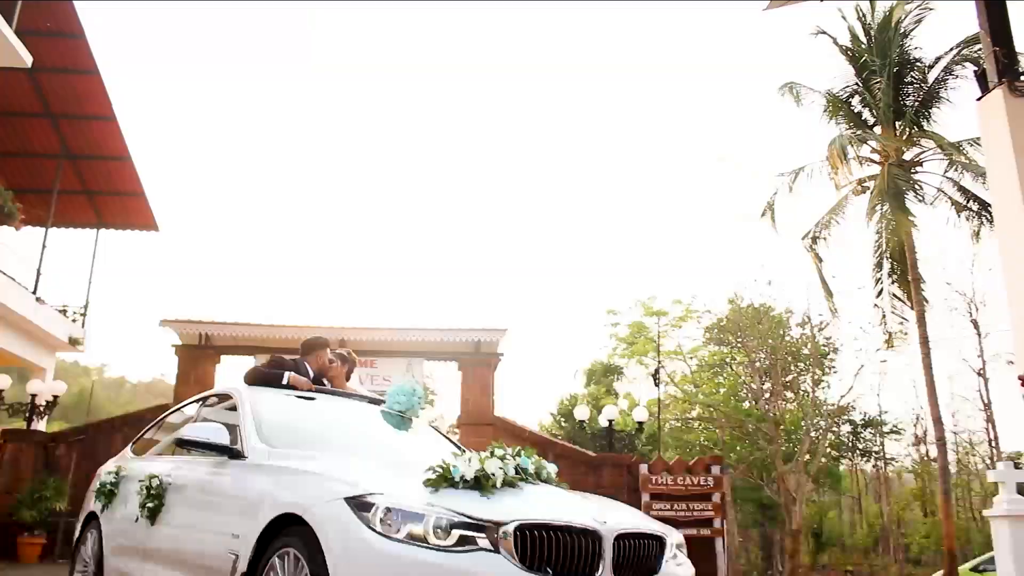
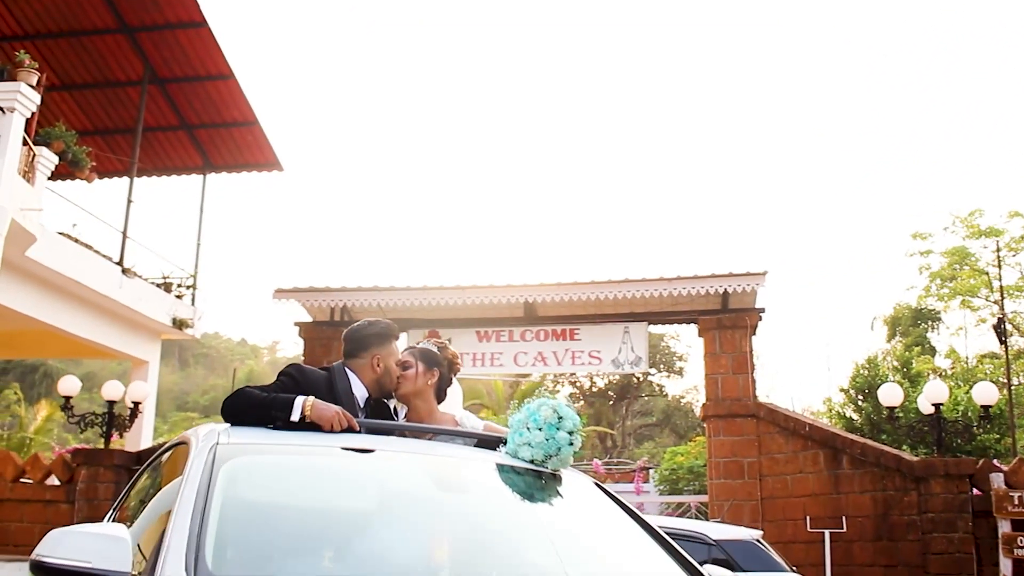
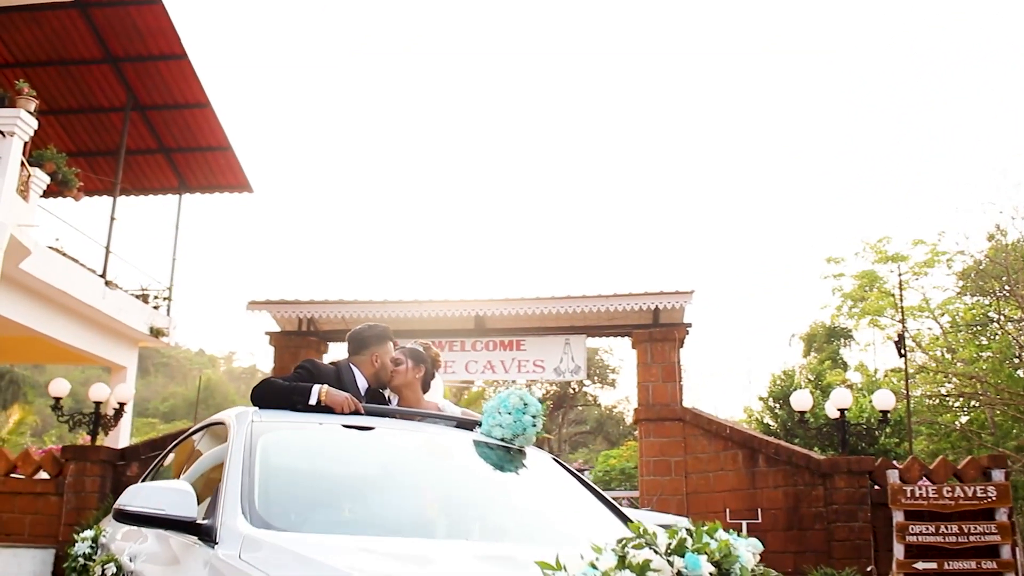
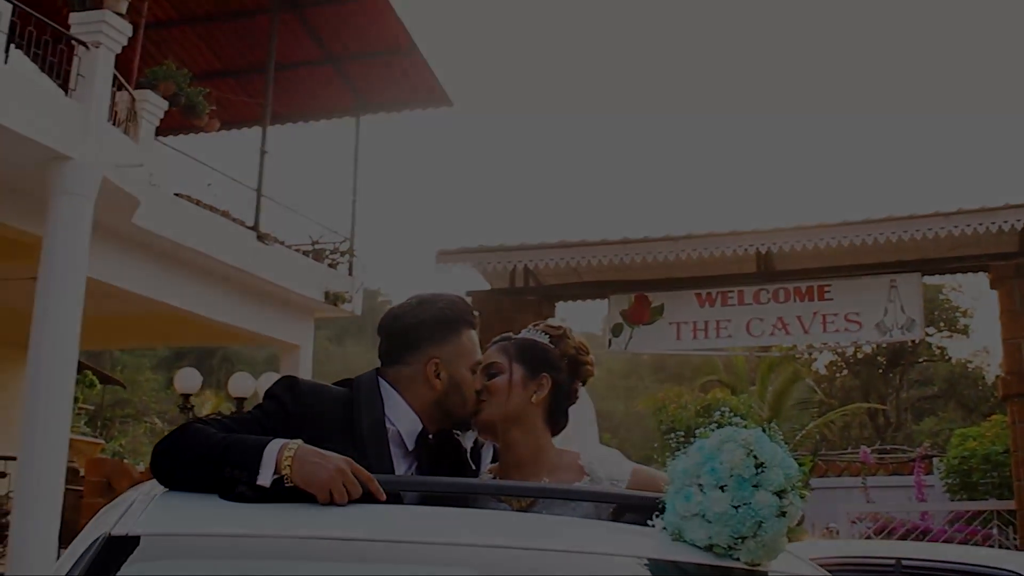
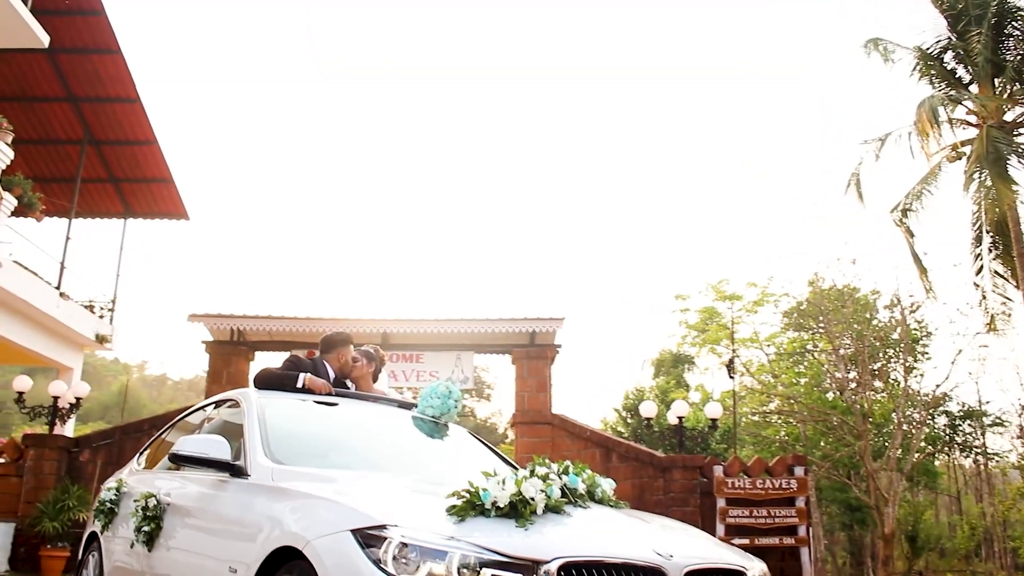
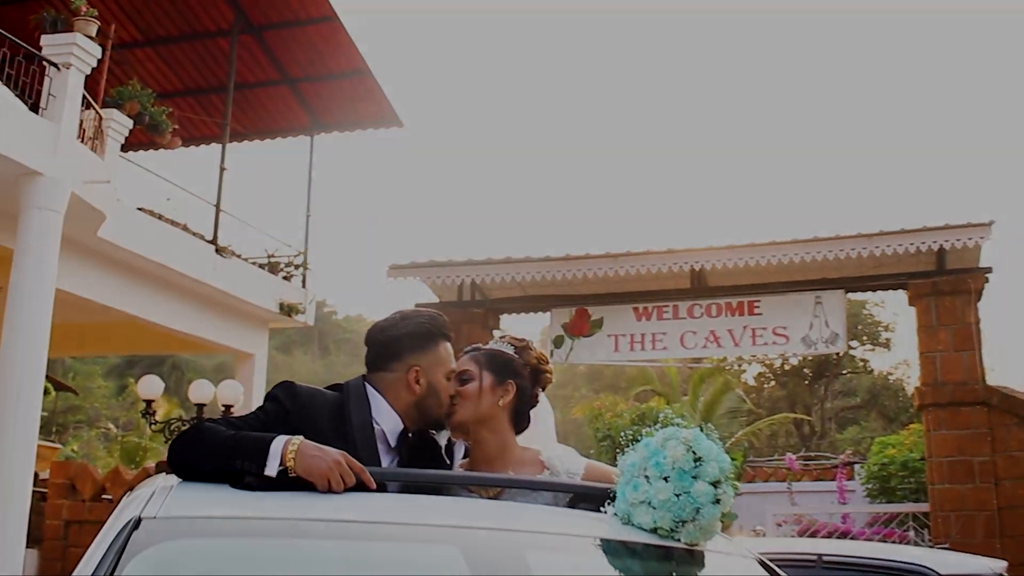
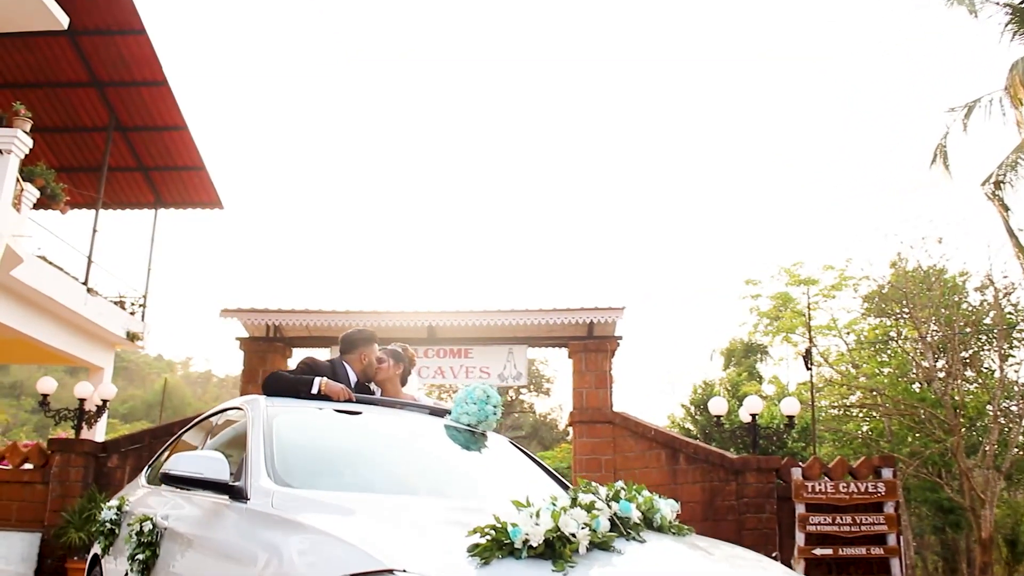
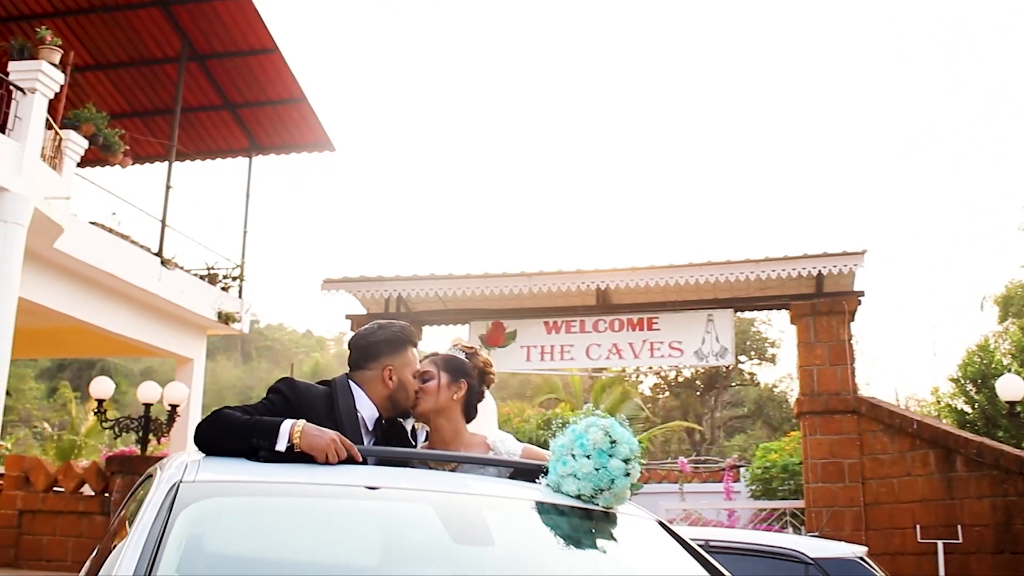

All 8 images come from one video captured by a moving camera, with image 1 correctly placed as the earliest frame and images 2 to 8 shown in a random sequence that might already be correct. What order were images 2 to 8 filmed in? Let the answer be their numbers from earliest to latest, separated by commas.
5, 7, 3, 2, 8, 6, 4
